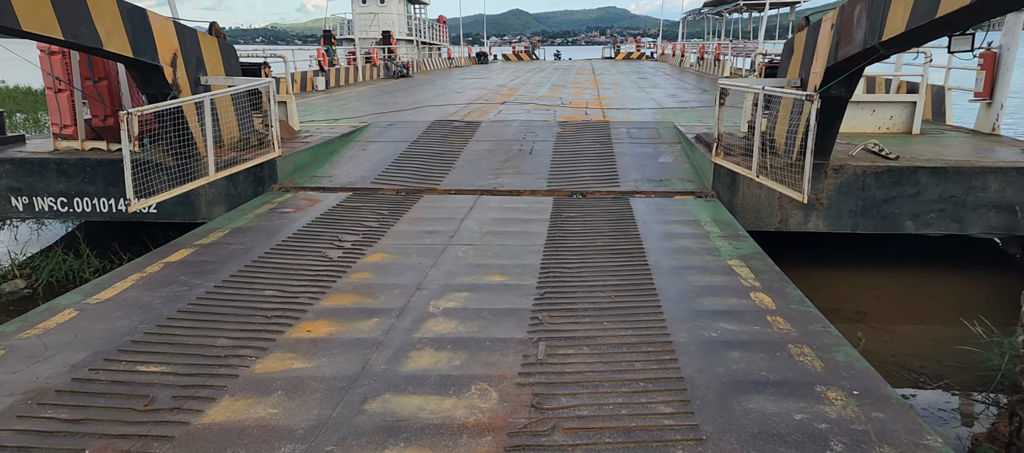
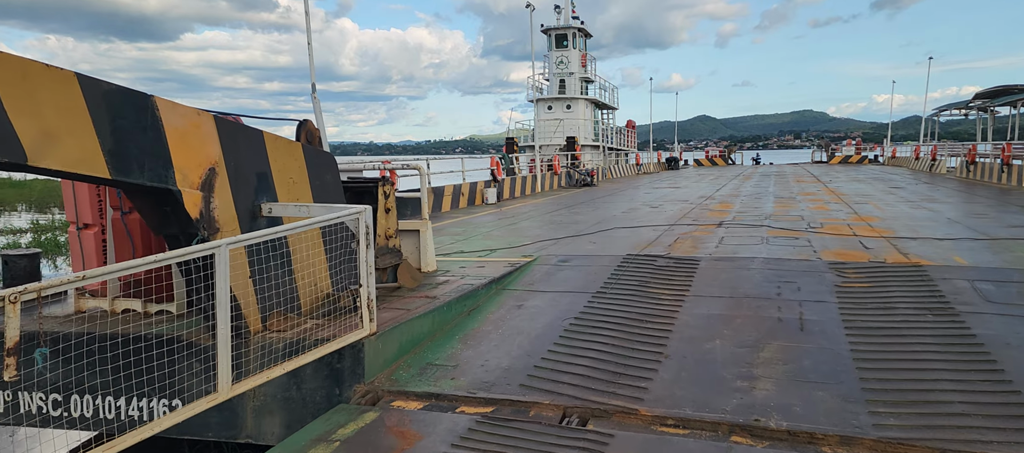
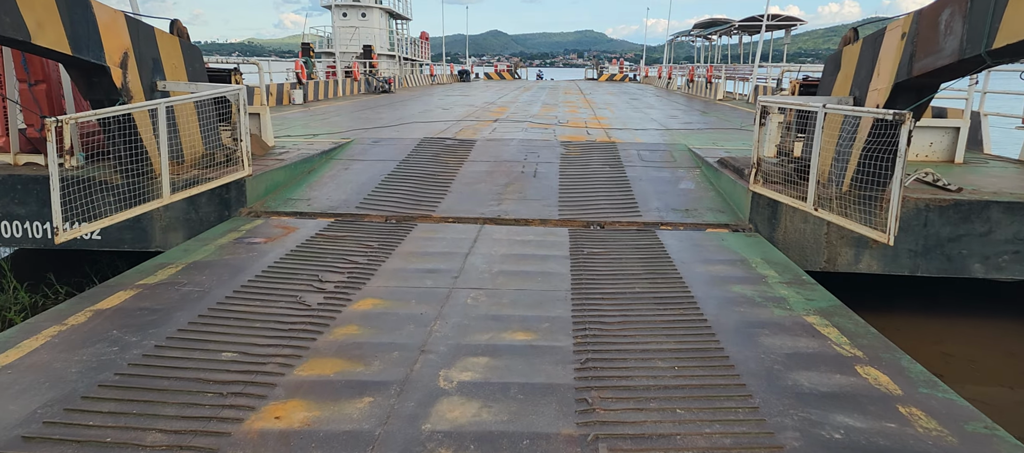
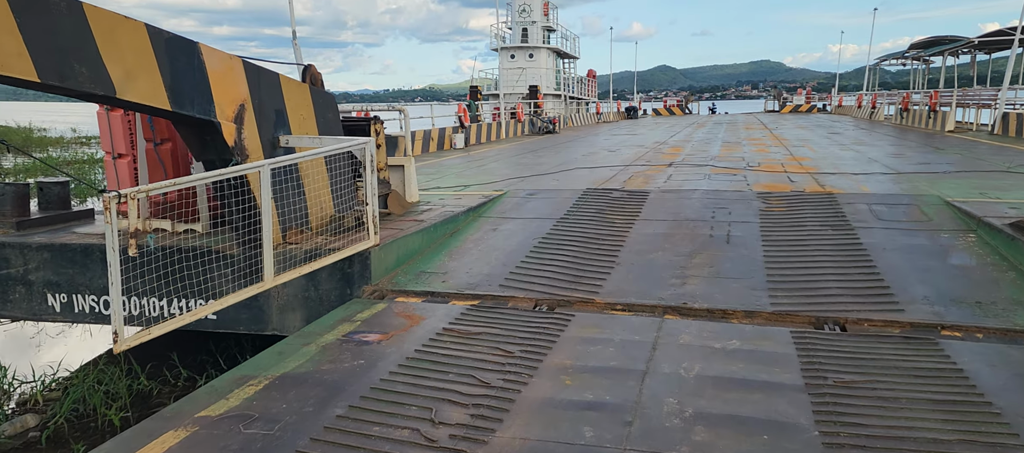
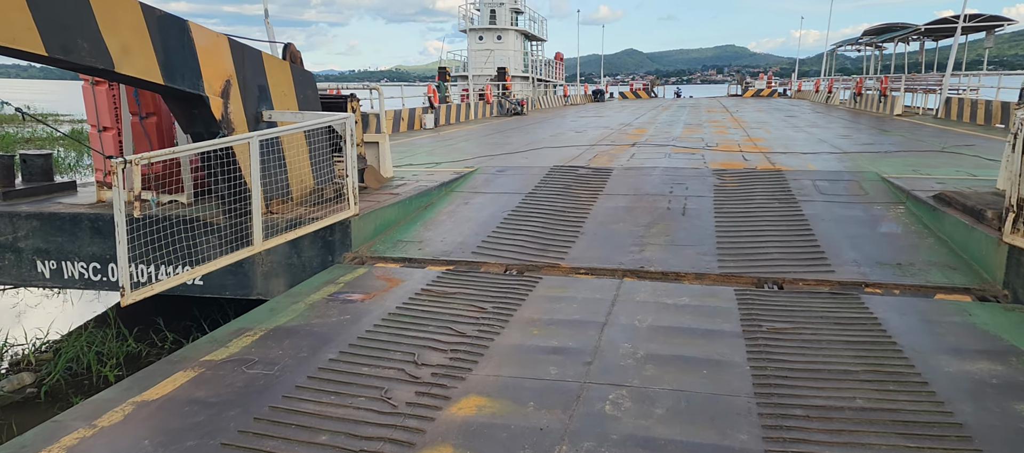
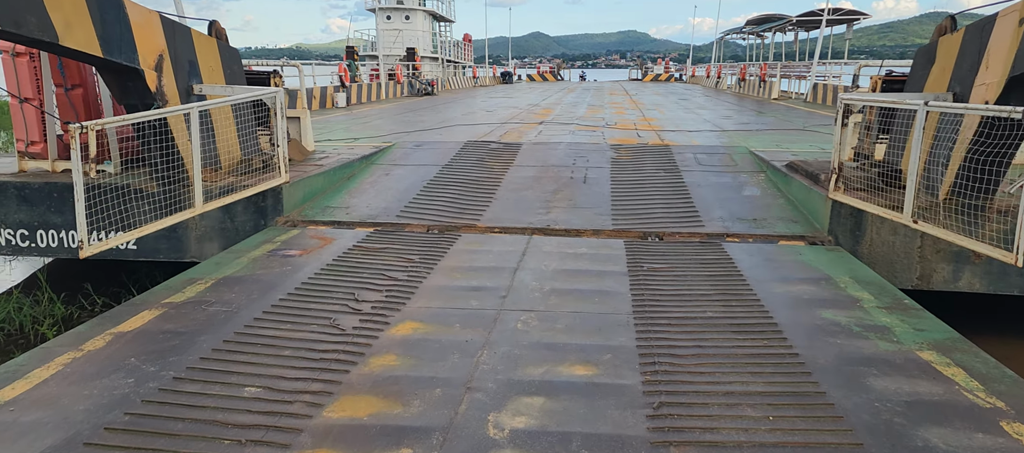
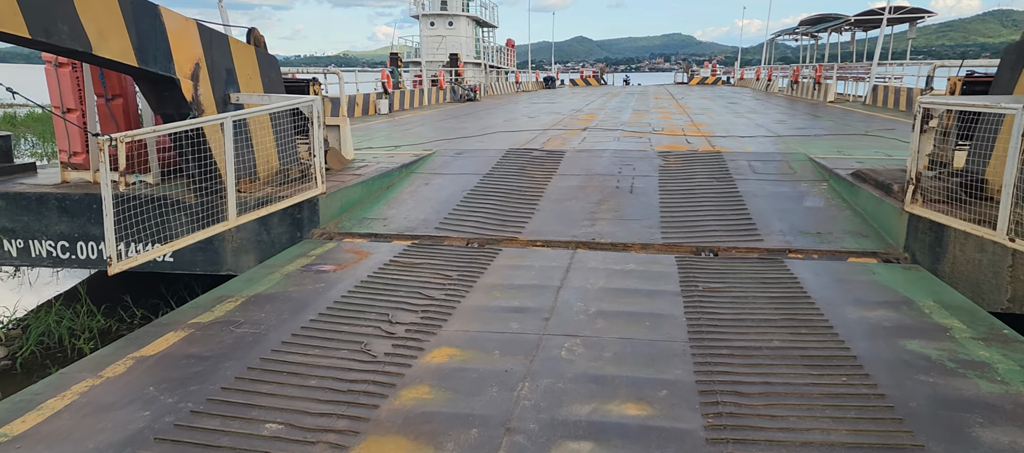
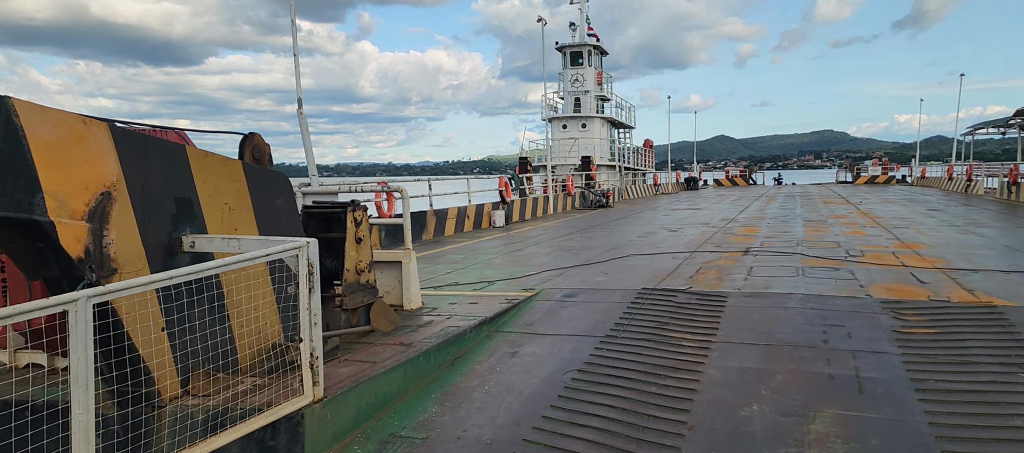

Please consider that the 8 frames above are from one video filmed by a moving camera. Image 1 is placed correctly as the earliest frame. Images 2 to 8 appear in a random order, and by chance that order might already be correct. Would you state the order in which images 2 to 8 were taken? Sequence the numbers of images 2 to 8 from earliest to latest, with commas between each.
3, 6, 7, 5, 4, 2, 8
